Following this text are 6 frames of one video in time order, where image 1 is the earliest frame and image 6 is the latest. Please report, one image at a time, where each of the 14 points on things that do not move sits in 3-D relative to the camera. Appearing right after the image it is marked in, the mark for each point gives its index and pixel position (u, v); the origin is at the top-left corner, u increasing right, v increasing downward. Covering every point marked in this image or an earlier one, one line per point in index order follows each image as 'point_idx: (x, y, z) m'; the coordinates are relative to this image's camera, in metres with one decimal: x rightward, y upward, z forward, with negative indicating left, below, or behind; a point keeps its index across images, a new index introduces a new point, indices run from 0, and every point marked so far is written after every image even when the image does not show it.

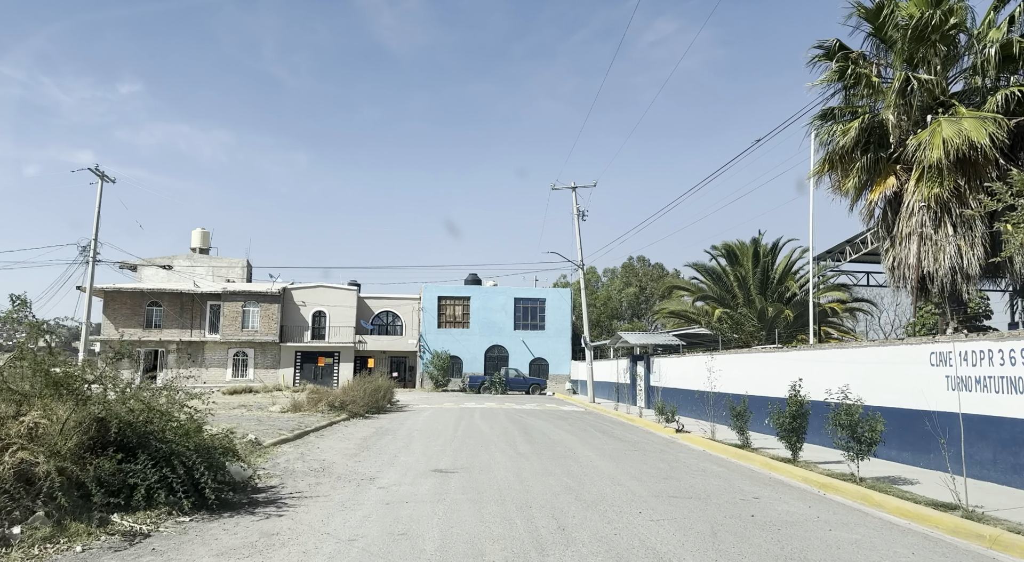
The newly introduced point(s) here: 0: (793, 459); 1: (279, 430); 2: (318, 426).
0: (+4.5, -2.9, +11.5) m
1: (-4.8, -3.1, +14.7) m
2: (-4.5, -3.3, +16.4) m
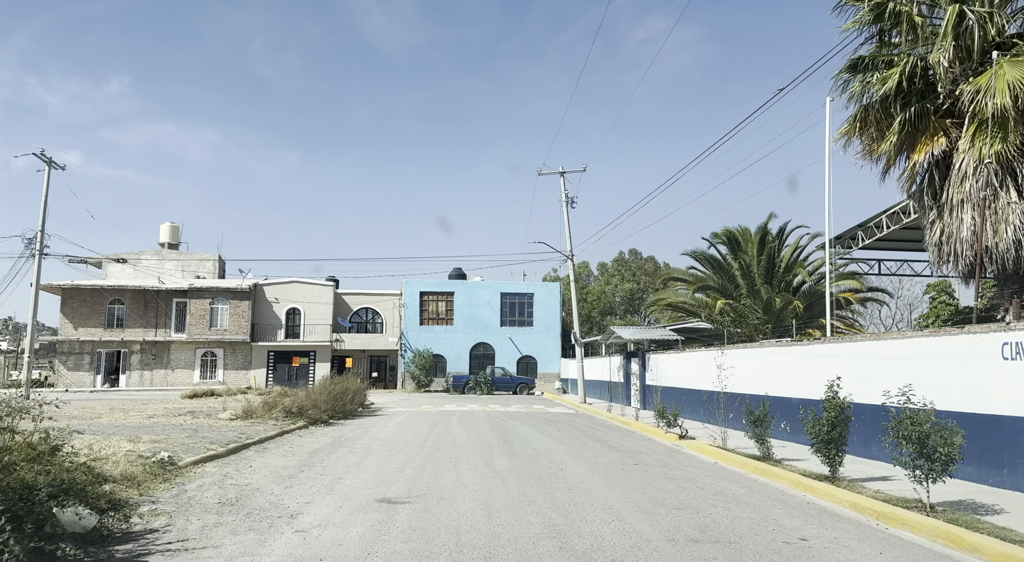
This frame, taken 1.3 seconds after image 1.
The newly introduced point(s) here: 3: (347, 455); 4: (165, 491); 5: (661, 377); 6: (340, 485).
0: (+4.2, -2.5, +9.3) m
1: (-5.2, -2.8, +12.4) m
2: (-4.9, -3.1, +14.1) m
3: (-2.8, -3.0, +12.1) m
4: (-4.1, -2.5, +8.5) m
5: (+4.1, -2.6, +19.6) m
6: (-2.1, -2.6, +9.0) m
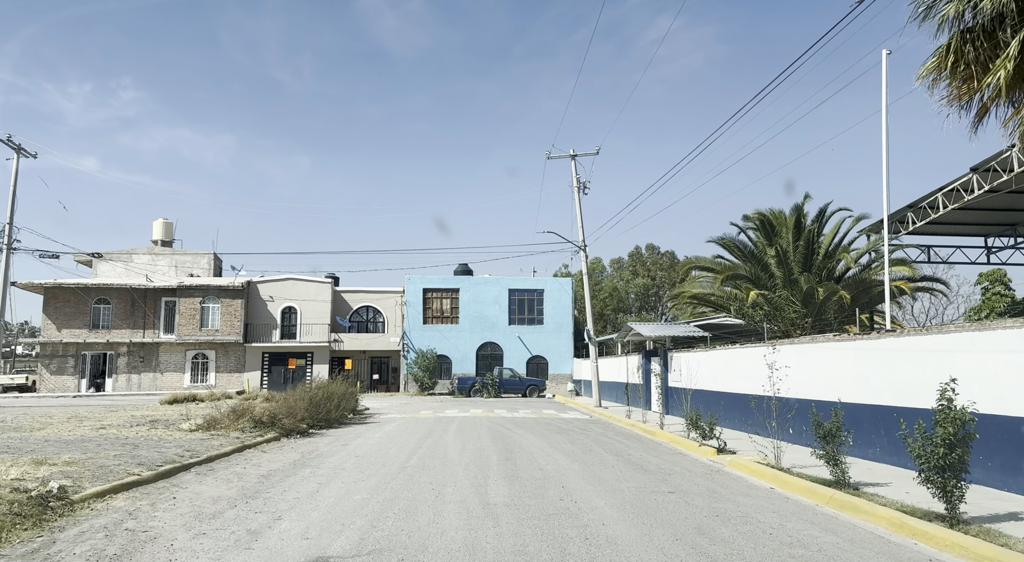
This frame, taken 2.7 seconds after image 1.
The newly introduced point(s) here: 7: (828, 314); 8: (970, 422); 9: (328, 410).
0: (+4.1, -2.2, +6.8) m
1: (-5.2, -2.6, +10.0) m
2: (-4.8, -2.8, +11.7) m
3: (-2.8, -2.7, +9.7) m
4: (-4.2, -2.2, +6.1) m
5: (+4.2, -2.3, +17.1) m
6: (-2.2, -2.3, +6.6) m
7: (+8.7, -0.9, +19.8) m
8: (+4.3, -1.3, +6.8) m
9: (-4.8, -3.3, +18.5) m
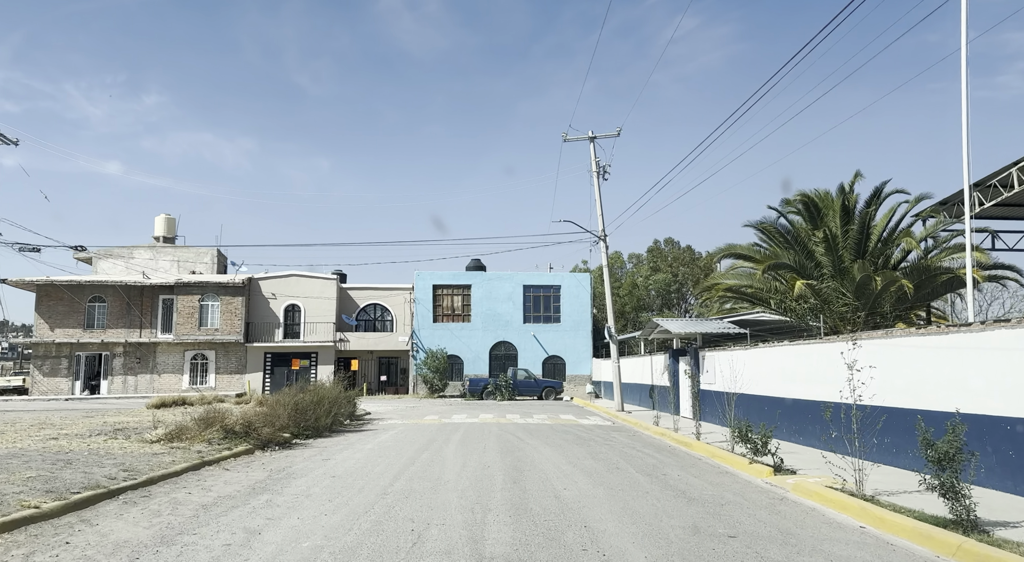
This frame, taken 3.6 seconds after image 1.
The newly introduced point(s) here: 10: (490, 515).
0: (+4.1, -1.9, +4.5) m
1: (-5.1, -2.3, +7.9) m
2: (-4.7, -2.6, +9.6) m
3: (-2.7, -2.4, +7.6) m
4: (-4.2, -2.0, +4.0) m
5: (+4.5, -2.0, +14.8) m
6: (-2.2, -2.0, +4.5) m
7: (+9.0, -0.6, +17.4) m
8: (+4.3, -1.0, +4.5) m
9: (-4.5, -3.1, +16.5) m
10: (-0.2, -2.3, +7.2) m
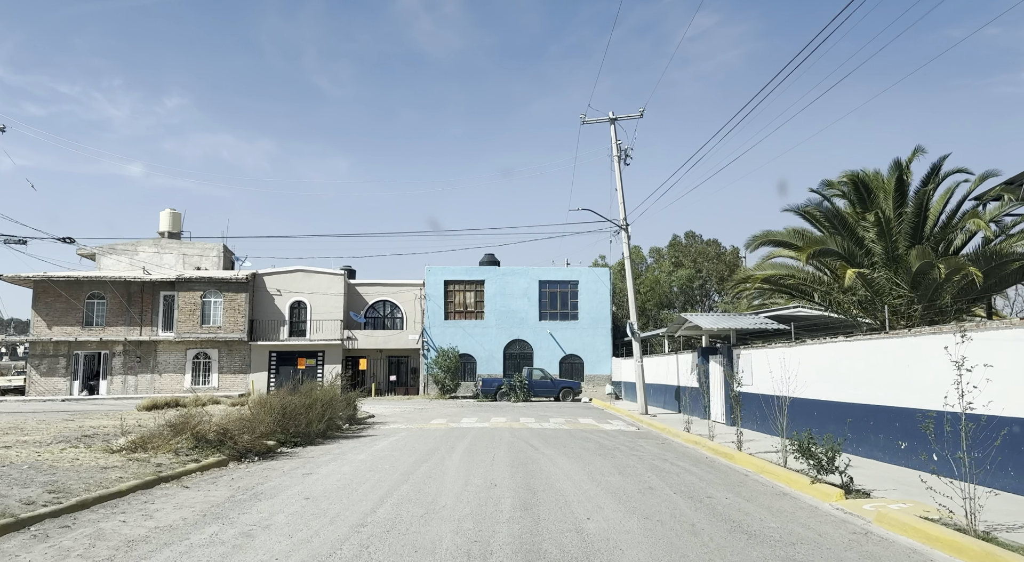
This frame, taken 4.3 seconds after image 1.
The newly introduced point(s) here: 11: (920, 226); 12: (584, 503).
0: (+4.1, -1.7, +2.6) m
1: (-5.0, -2.1, +6.3) m
2: (-4.6, -2.4, +8.0) m
3: (-2.6, -2.2, +5.9) m
4: (-4.2, -1.8, +2.4) m
5: (+4.7, -1.8, +12.9) m
6: (-2.2, -1.8, +2.7) m
7: (+9.3, -0.4, +15.4) m
8: (+4.3, -0.8, +2.6) m
9: (-4.2, -2.9, +14.8) m
10: (-0.2, -2.1, +5.4) m
11: (+9.0, +1.2, +15.9) m
12: (+0.8, -2.4, +7.9) m
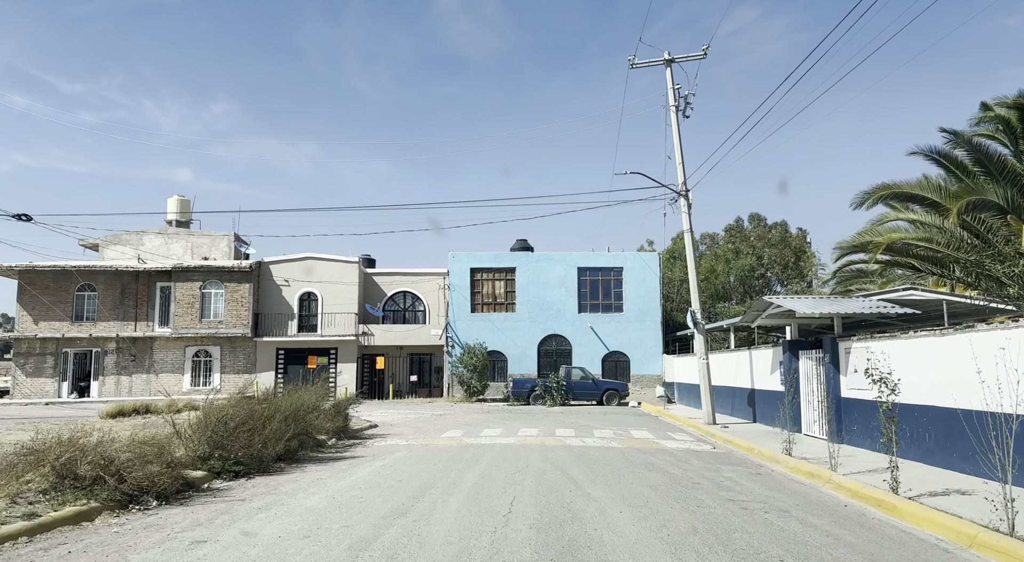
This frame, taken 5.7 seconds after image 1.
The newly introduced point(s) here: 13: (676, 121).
0: (+3.9, -1.2, -1.8) m
1: (-5.0, -1.6, +2.4) m
2: (-4.5, -1.9, +4.0) m
3: (-2.6, -1.7, +1.8) m
4: (-4.4, -1.3, -1.6) m
5: (+5.1, -1.2, +8.4) m
6: (-2.4, -1.3, -1.3) m
7: (+9.8, +0.2, +10.7) m
8: (+4.1, -0.3, -1.8) m
9: (-3.7, -2.4, +10.8) m
10: (-0.2, -1.6, +1.2) m
11: (+9.5, +1.8, +11.2) m
12: (+0.9, -1.9, +3.7) m
13: (+4.4, +4.3, +19.1) m
